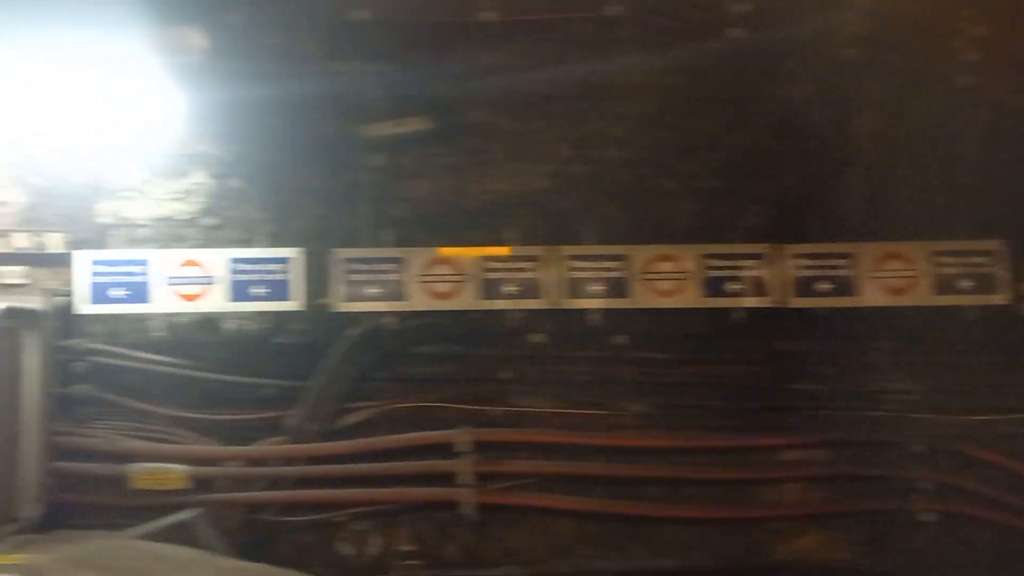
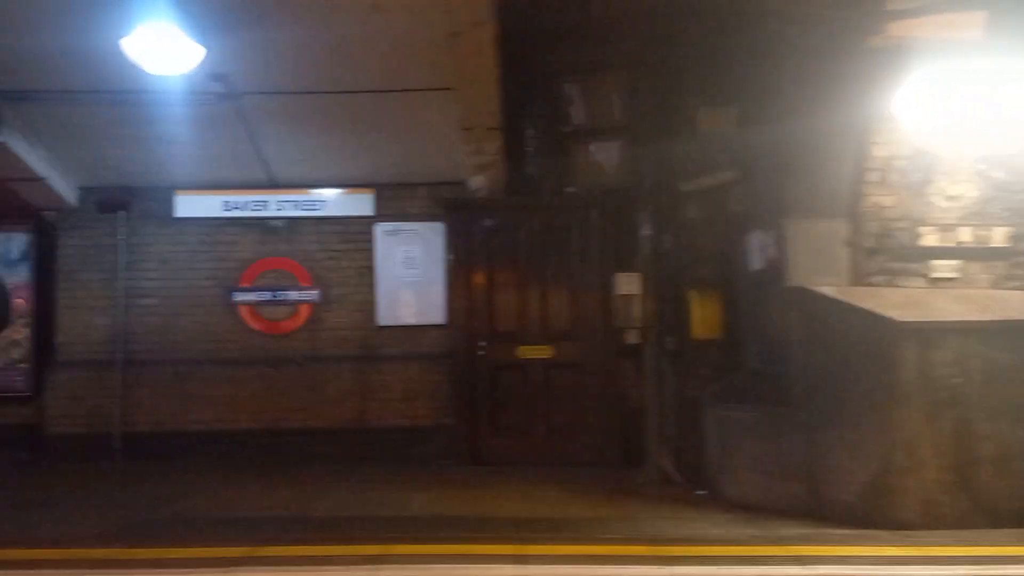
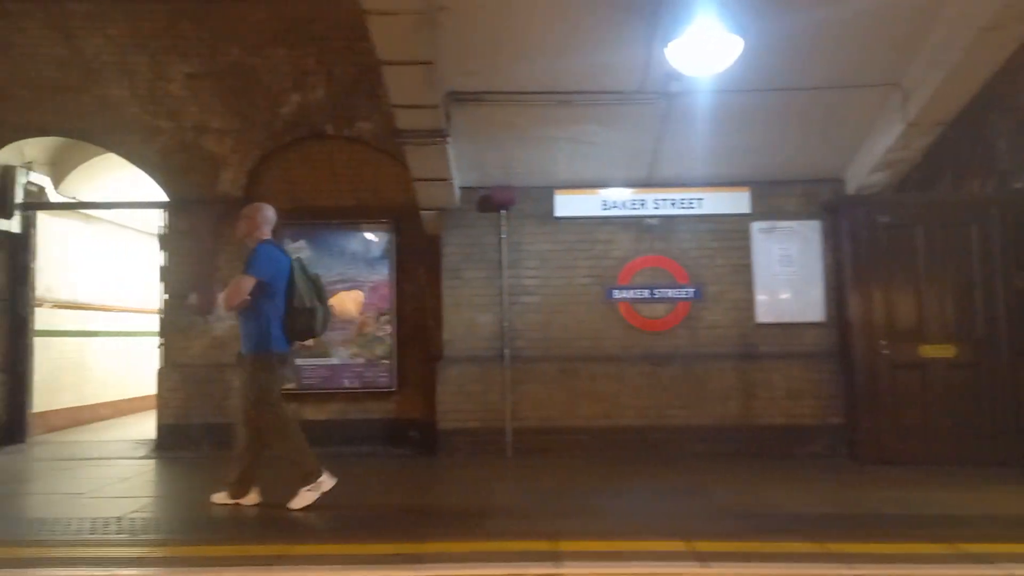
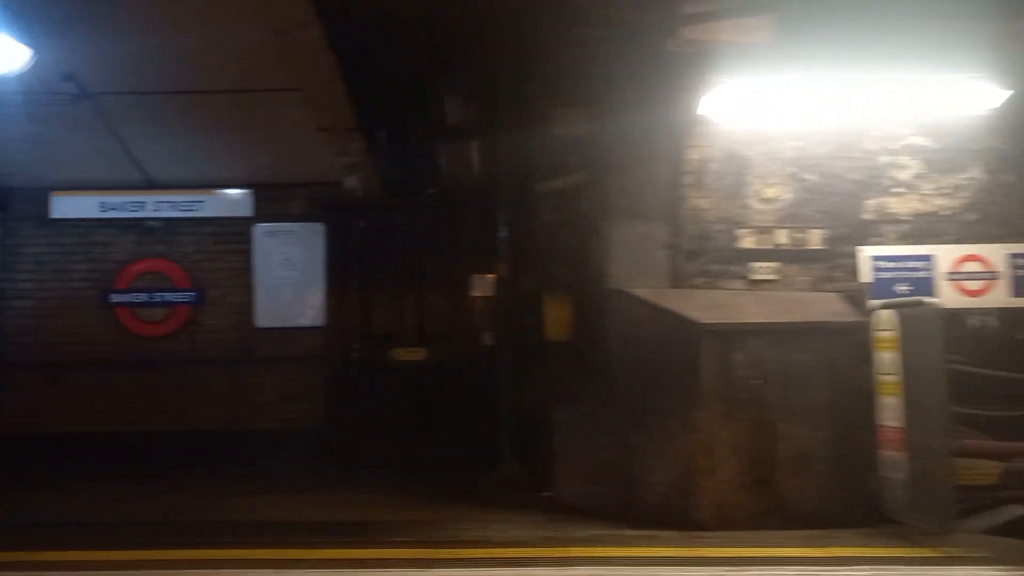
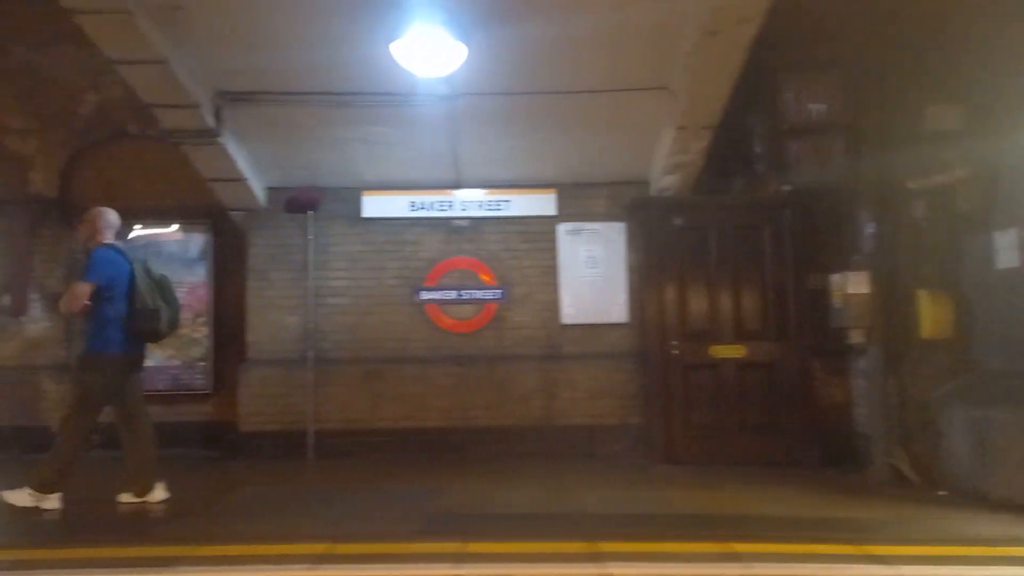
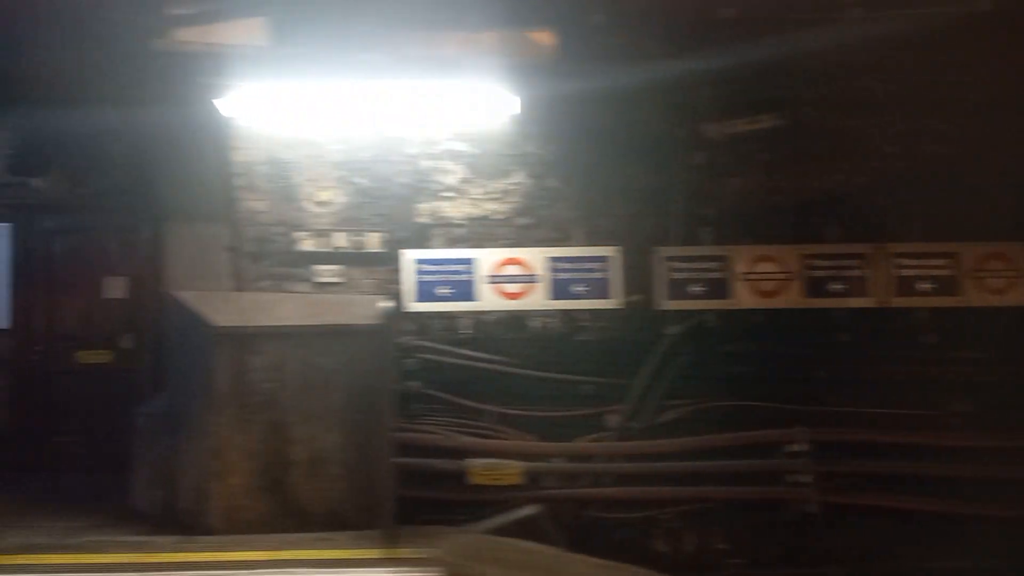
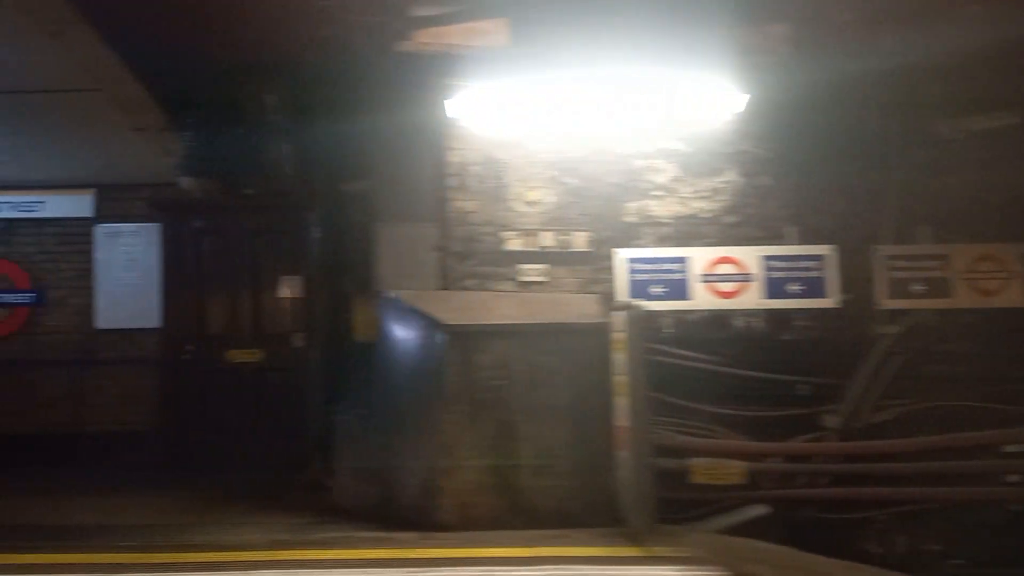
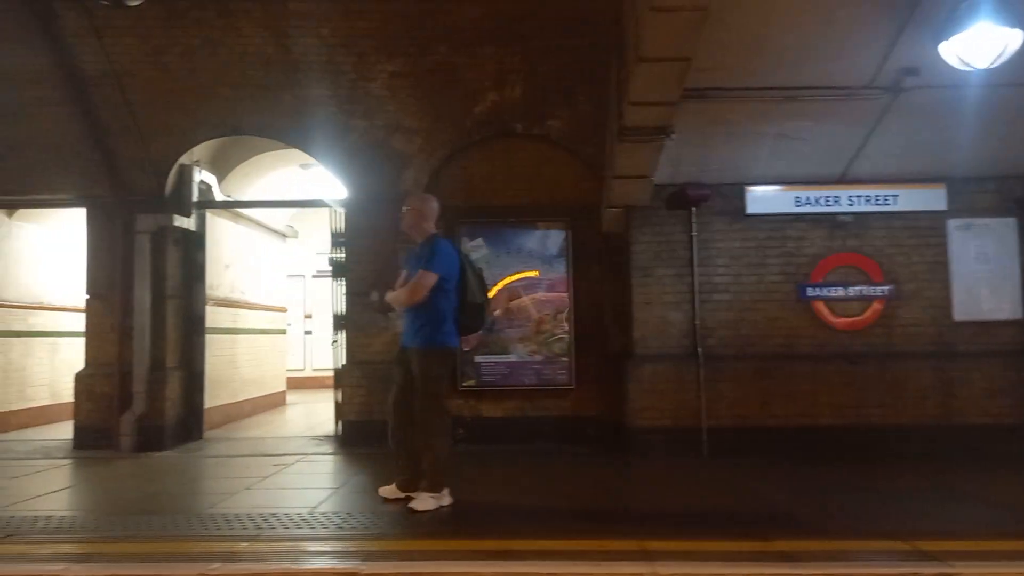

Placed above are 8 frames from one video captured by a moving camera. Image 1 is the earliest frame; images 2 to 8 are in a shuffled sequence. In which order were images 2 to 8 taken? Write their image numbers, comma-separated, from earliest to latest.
6, 7, 4, 2, 5, 3, 8
